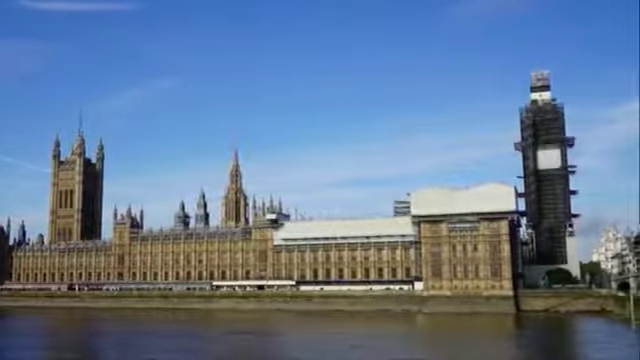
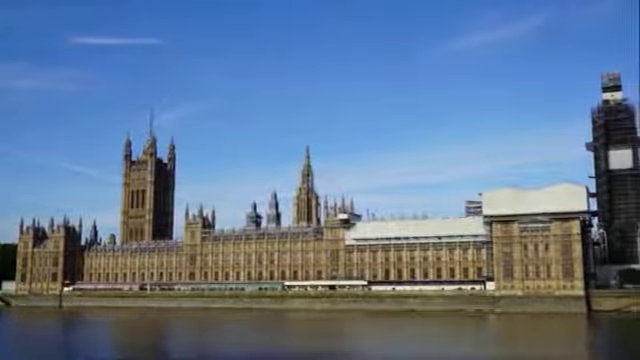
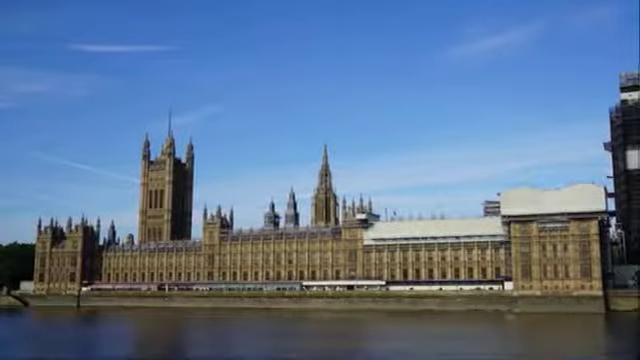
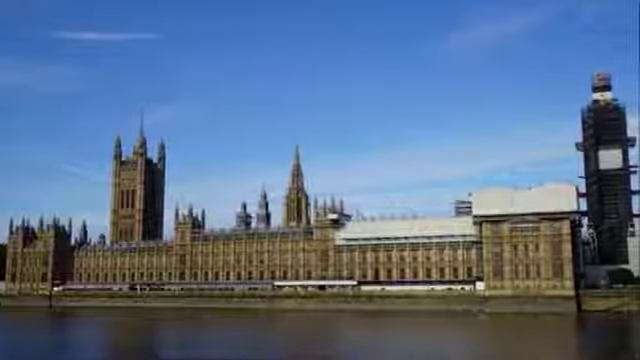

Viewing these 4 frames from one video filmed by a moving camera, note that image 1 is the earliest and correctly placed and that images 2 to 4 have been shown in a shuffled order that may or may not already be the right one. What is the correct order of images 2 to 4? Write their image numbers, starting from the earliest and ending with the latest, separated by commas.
3, 2, 4
